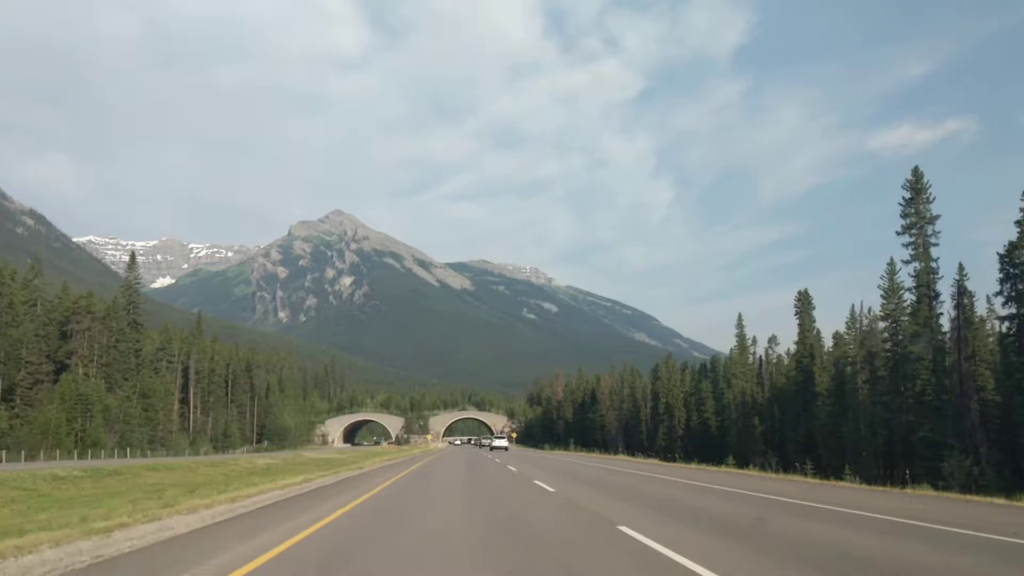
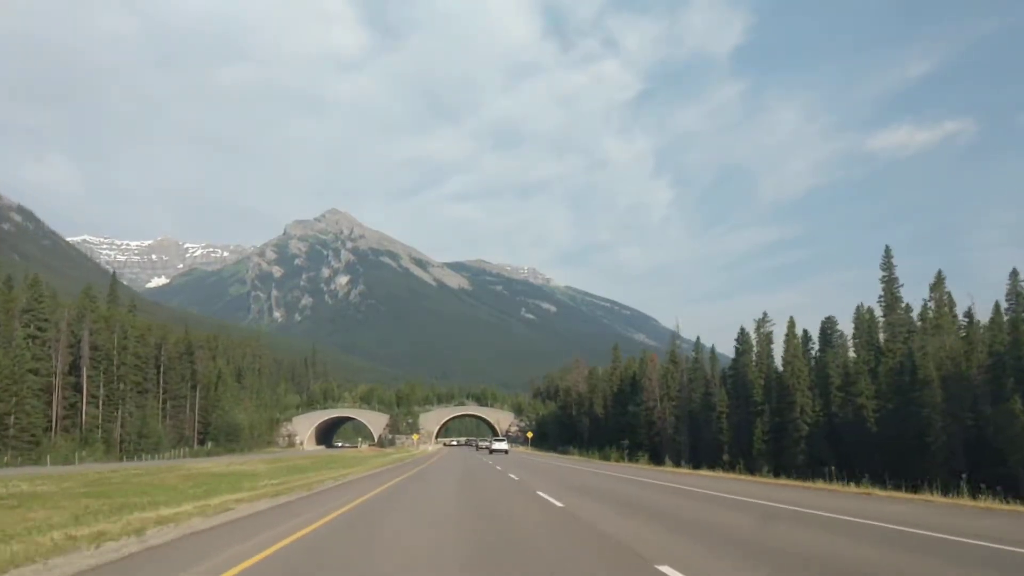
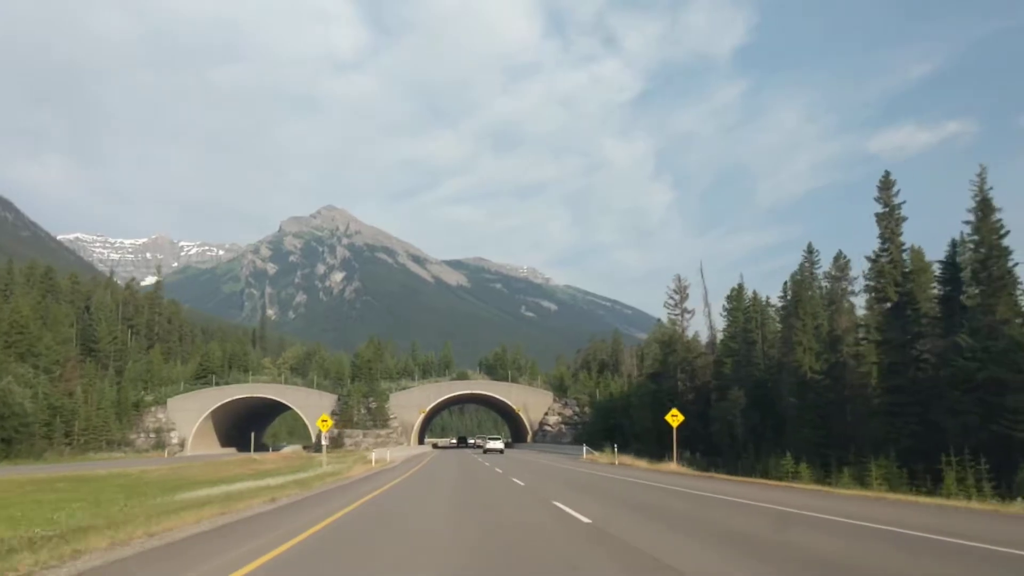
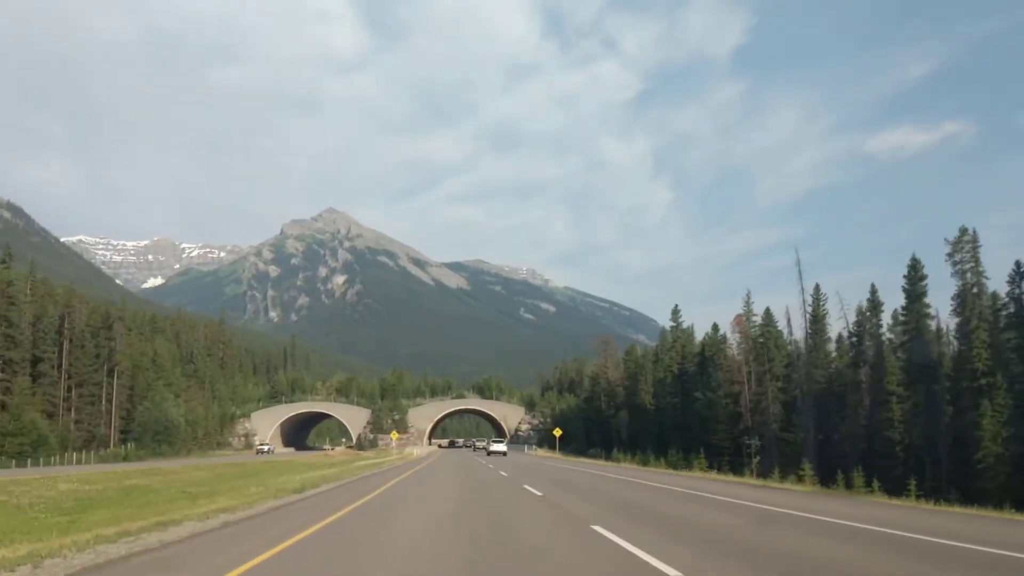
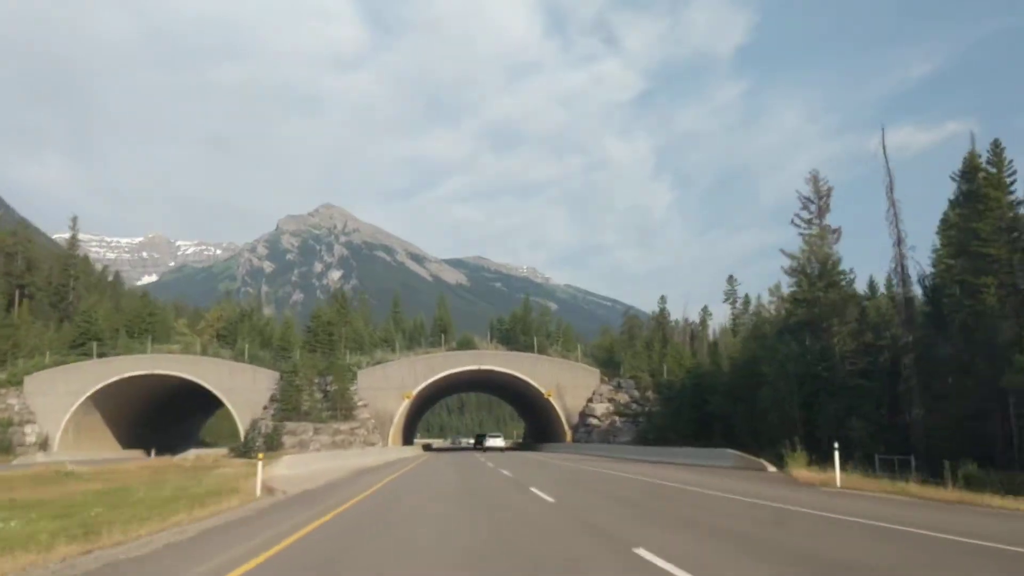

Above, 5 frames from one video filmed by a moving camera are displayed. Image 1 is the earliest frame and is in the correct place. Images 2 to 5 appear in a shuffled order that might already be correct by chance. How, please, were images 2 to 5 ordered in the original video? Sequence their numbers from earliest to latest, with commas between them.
2, 4, 3, 5
